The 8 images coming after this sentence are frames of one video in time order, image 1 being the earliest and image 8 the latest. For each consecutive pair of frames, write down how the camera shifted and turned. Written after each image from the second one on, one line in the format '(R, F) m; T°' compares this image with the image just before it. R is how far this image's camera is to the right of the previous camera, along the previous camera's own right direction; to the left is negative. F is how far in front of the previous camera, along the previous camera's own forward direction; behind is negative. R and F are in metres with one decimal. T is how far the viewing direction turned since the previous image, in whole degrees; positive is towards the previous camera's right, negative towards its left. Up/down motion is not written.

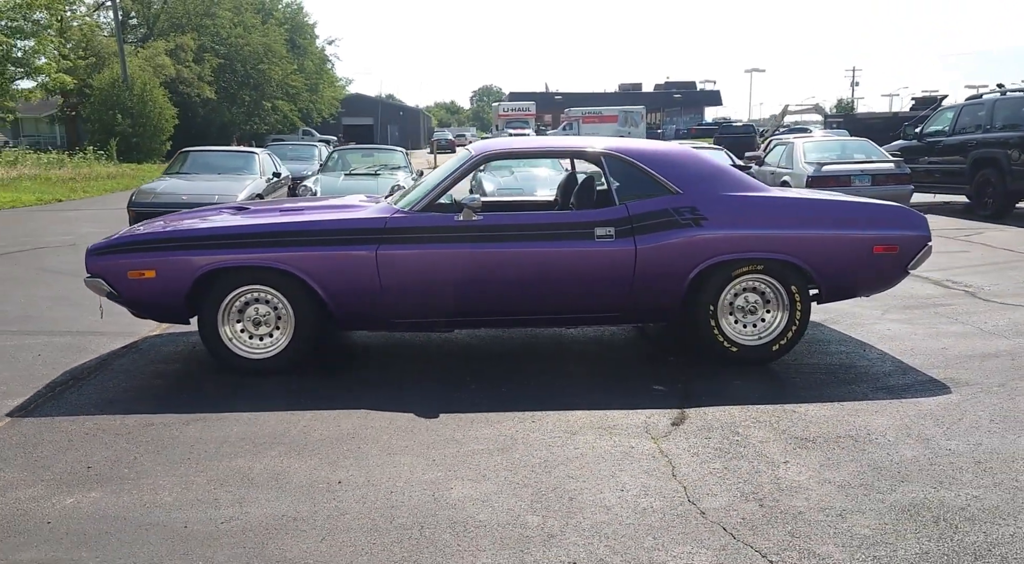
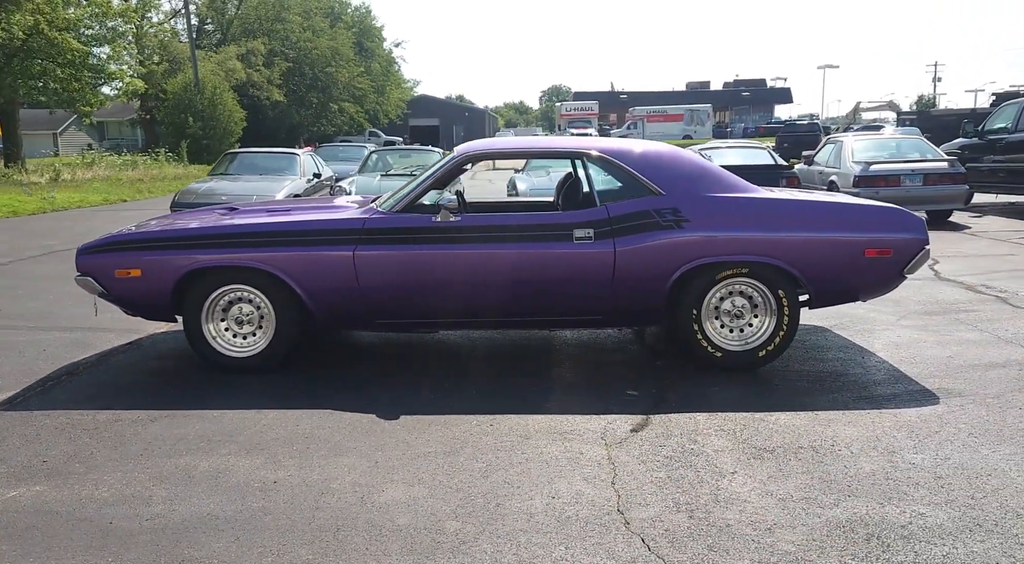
(+0.6, +0.1) m; -5°
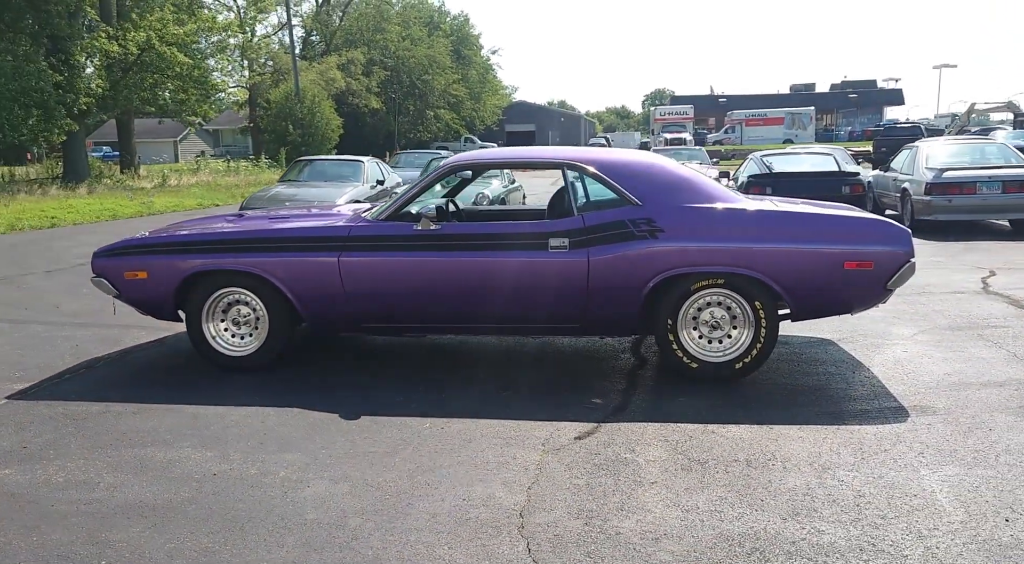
(+0.8, -0.1) m; -7°
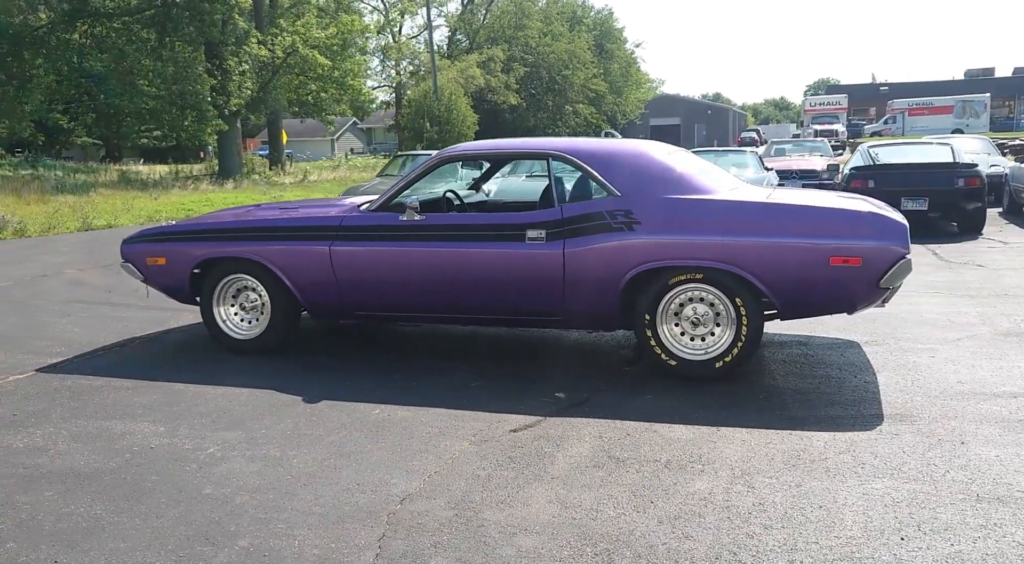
(+1.1, +0.1) m; -10°
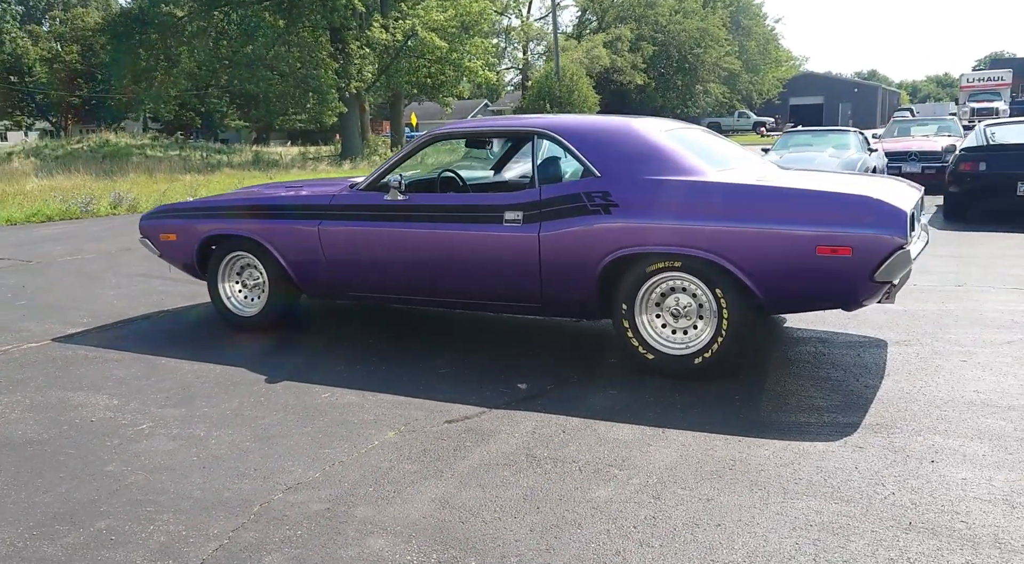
(+1.0, +0.3) m; -9°
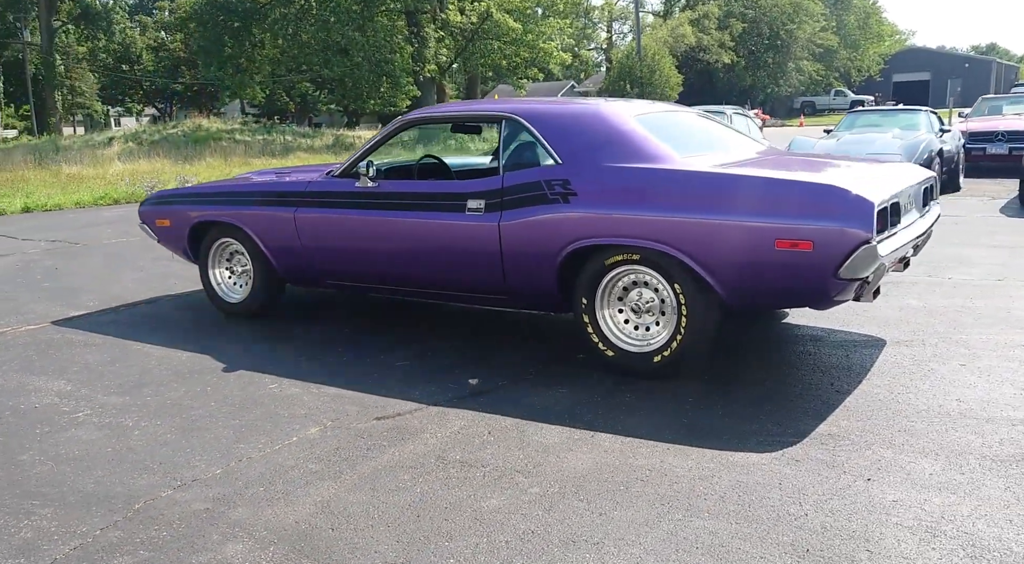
(+0.8, +0.2) m; -6°
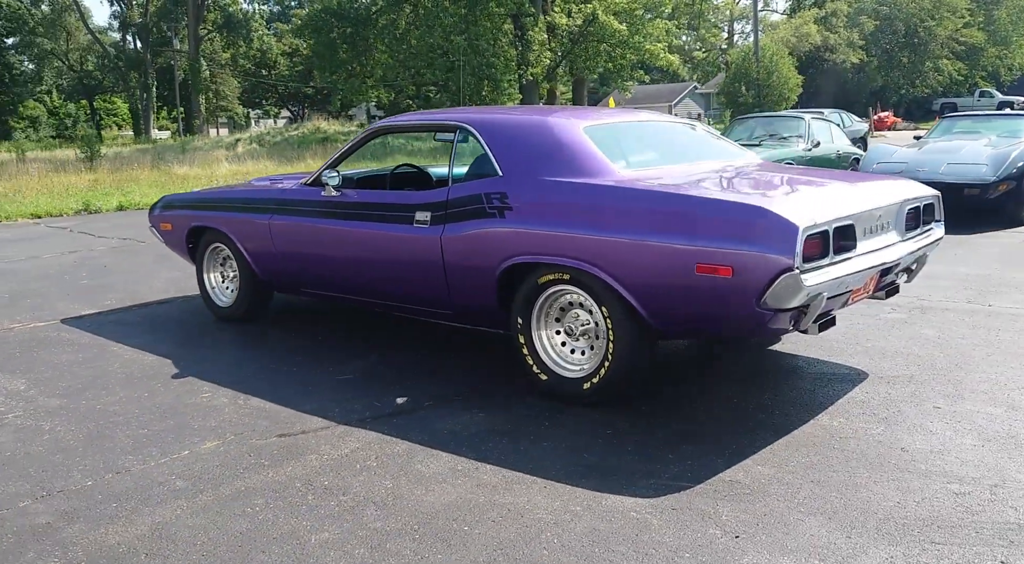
(+1.0, +0.3) m; -8°
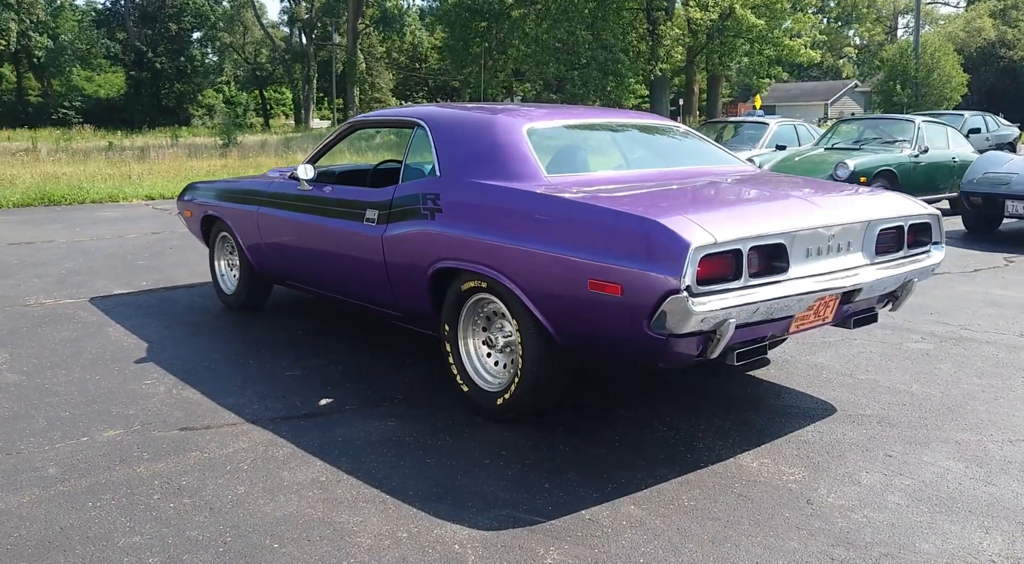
(+1.1, +0.3) m; -10°
